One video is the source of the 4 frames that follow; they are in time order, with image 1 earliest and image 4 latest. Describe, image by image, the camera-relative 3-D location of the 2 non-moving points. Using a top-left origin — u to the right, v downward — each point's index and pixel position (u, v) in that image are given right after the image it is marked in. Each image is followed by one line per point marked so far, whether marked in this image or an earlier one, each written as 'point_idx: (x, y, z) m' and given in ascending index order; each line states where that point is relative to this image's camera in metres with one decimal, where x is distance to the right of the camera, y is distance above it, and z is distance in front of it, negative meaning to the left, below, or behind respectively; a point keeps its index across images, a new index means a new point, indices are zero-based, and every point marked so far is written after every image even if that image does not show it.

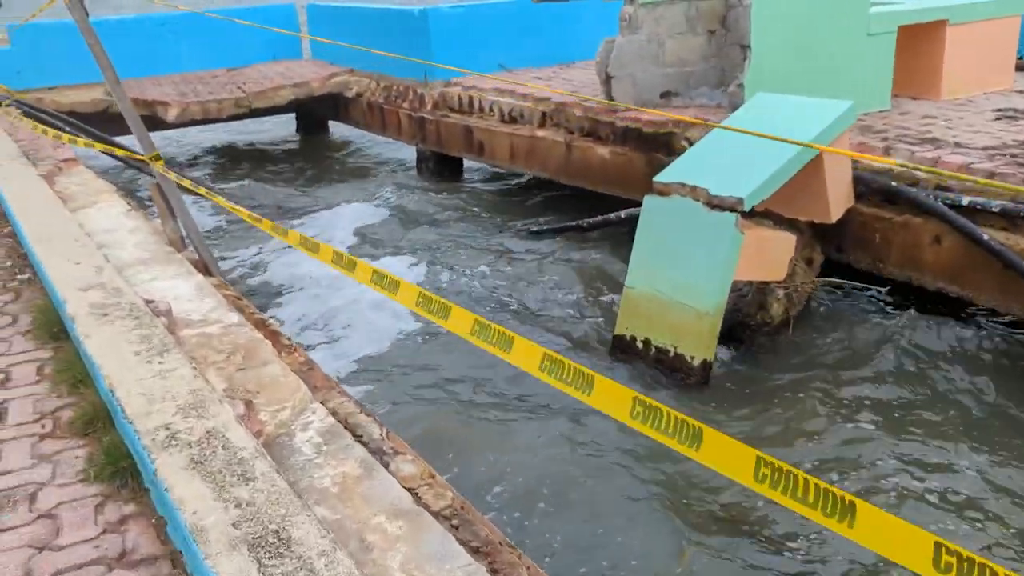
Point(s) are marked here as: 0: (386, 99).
0: (-1.6, +2.4, +10.7) m
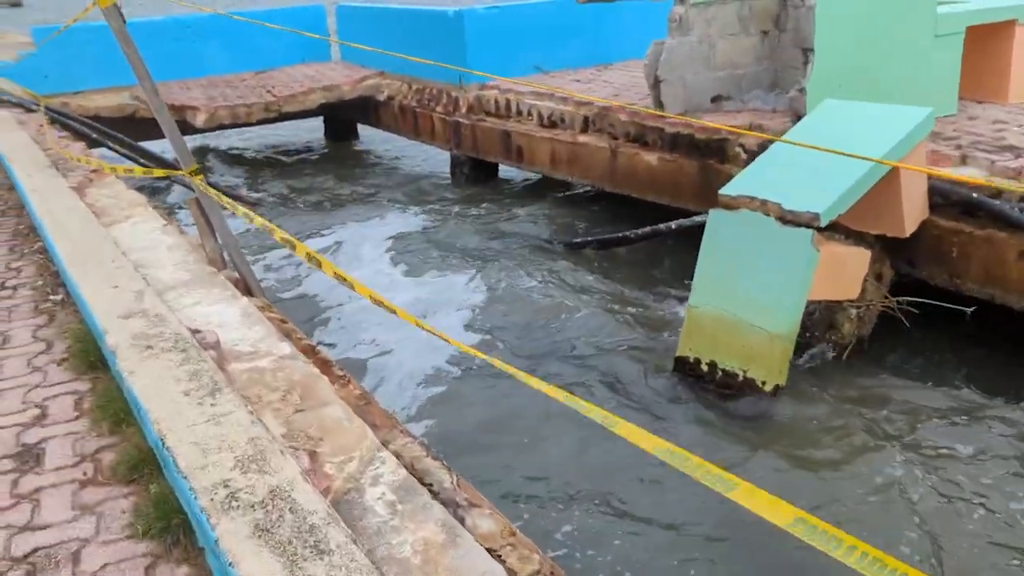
0: (-1.2, +2.3, +10.4) m
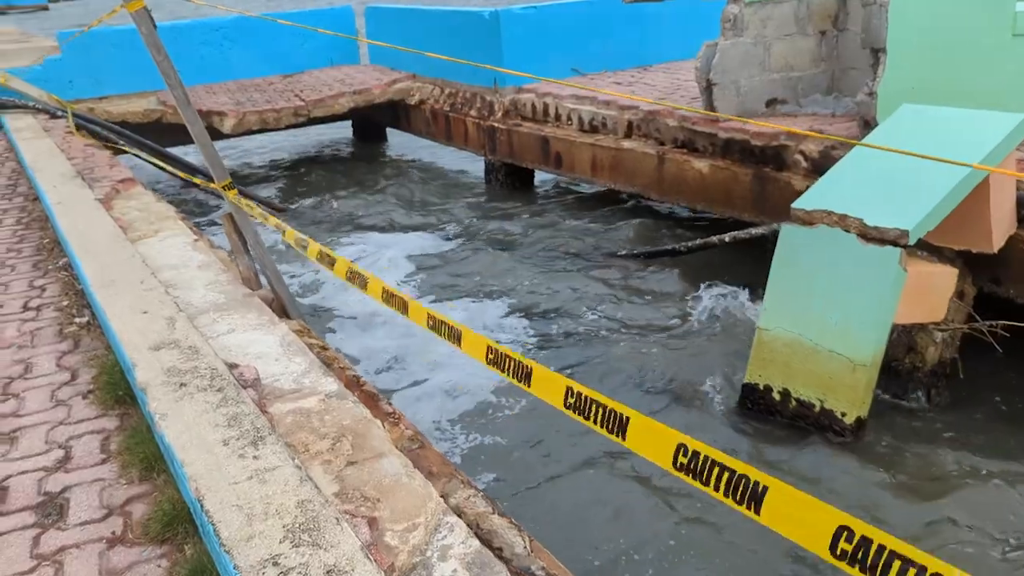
0: (-0.7, +2.2, +10.1) m
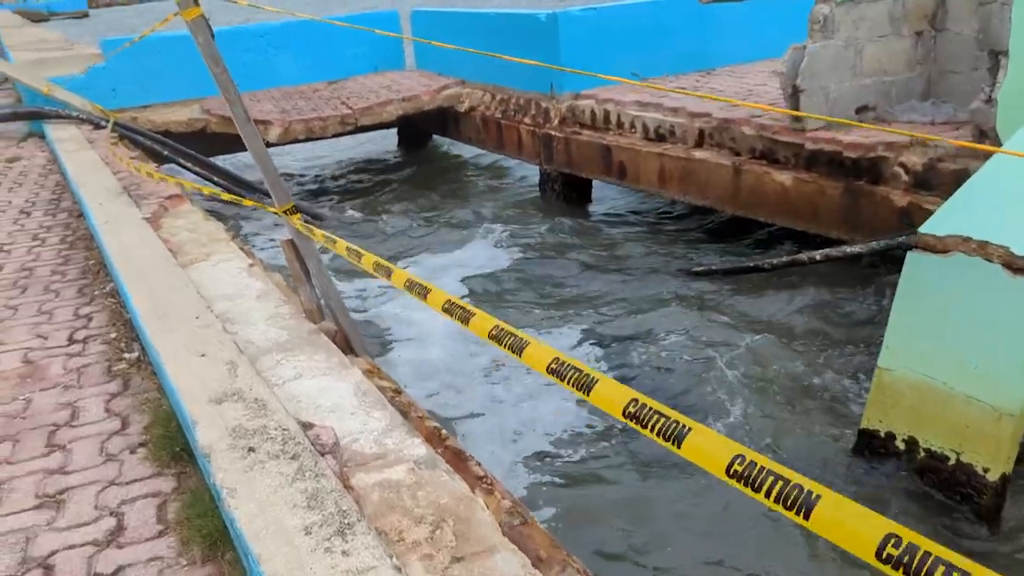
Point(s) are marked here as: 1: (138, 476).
0: (-0.1, +2.0, +9.7) m
1: (-1.4, -0.7, +3.1) m
